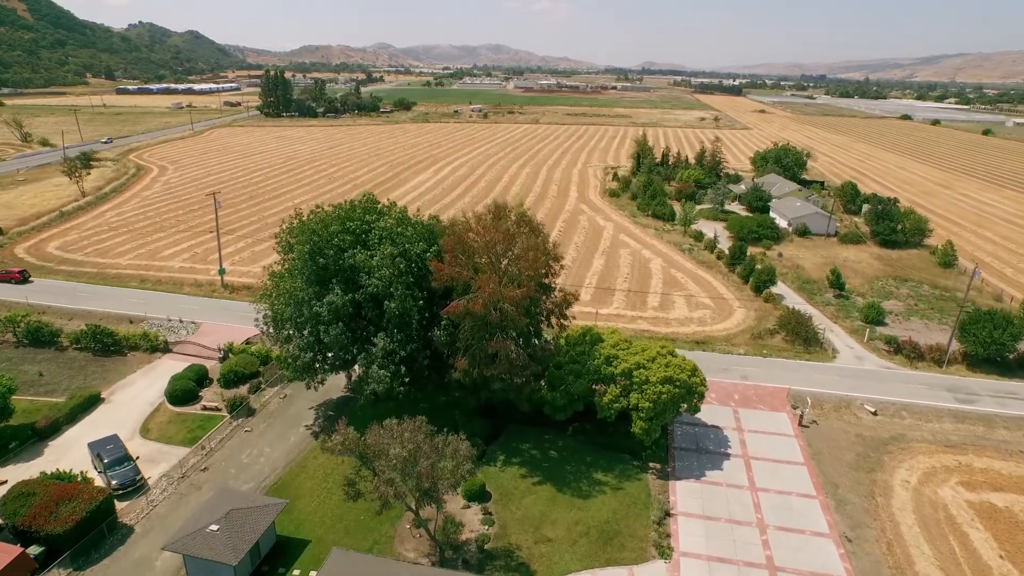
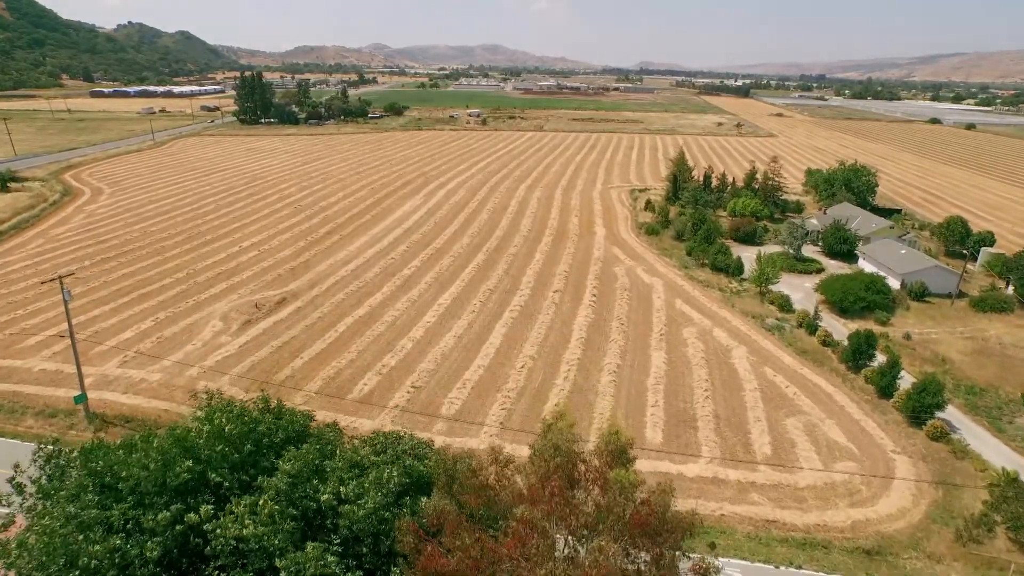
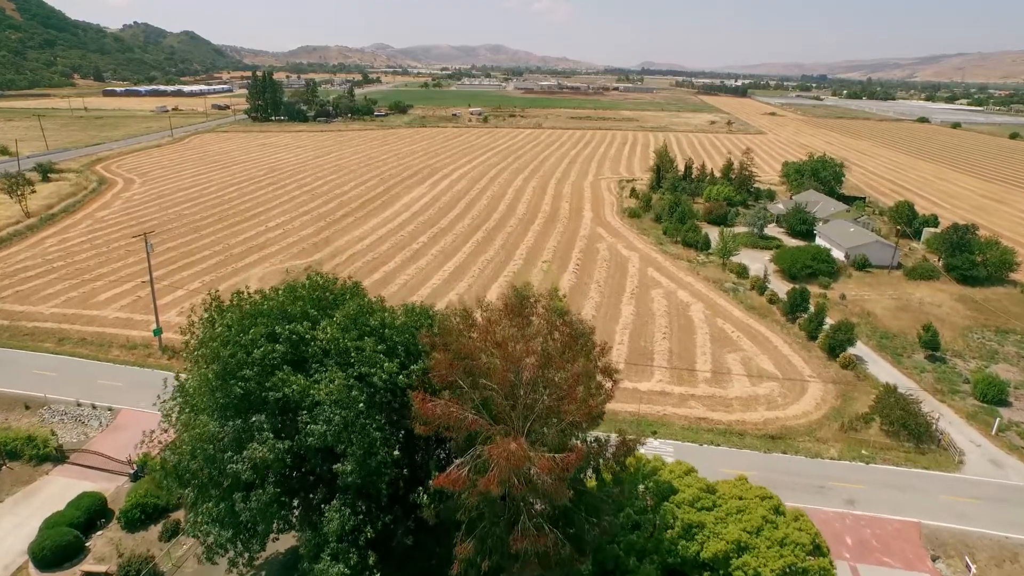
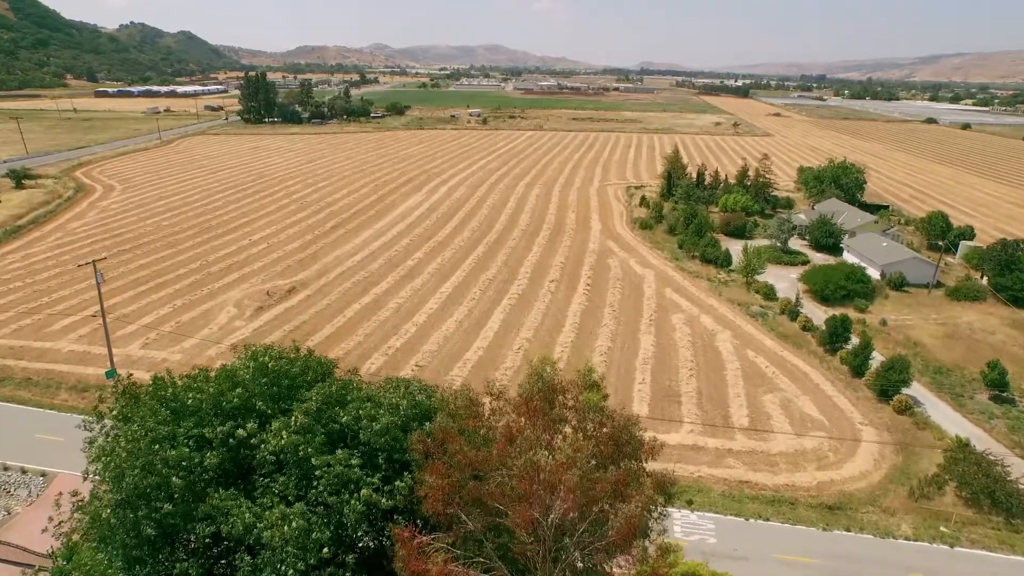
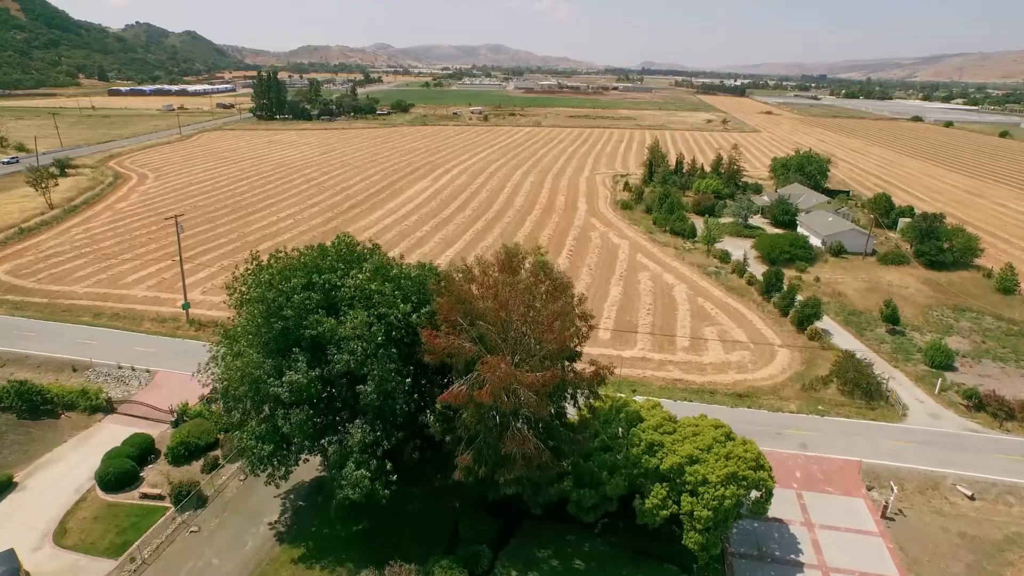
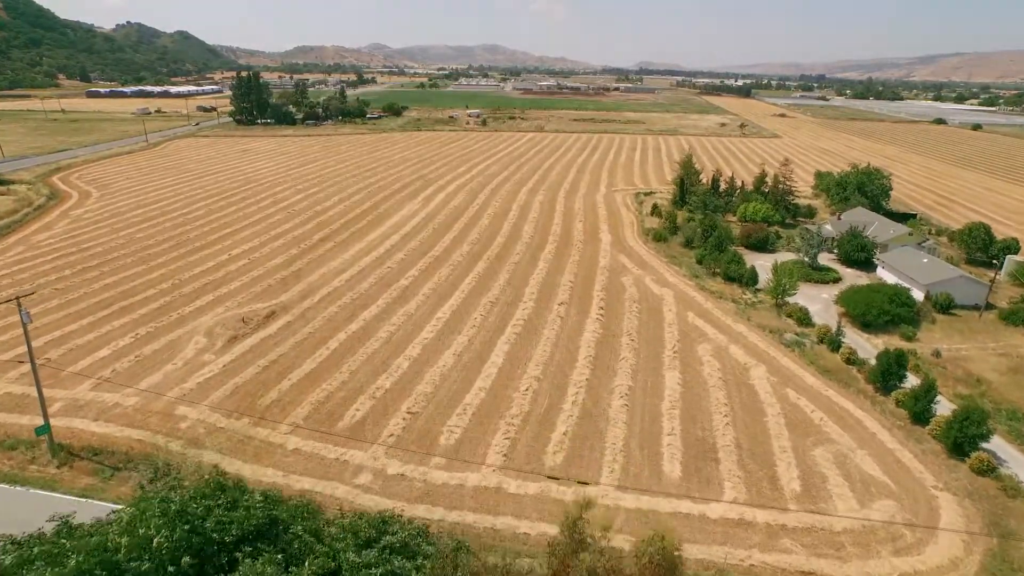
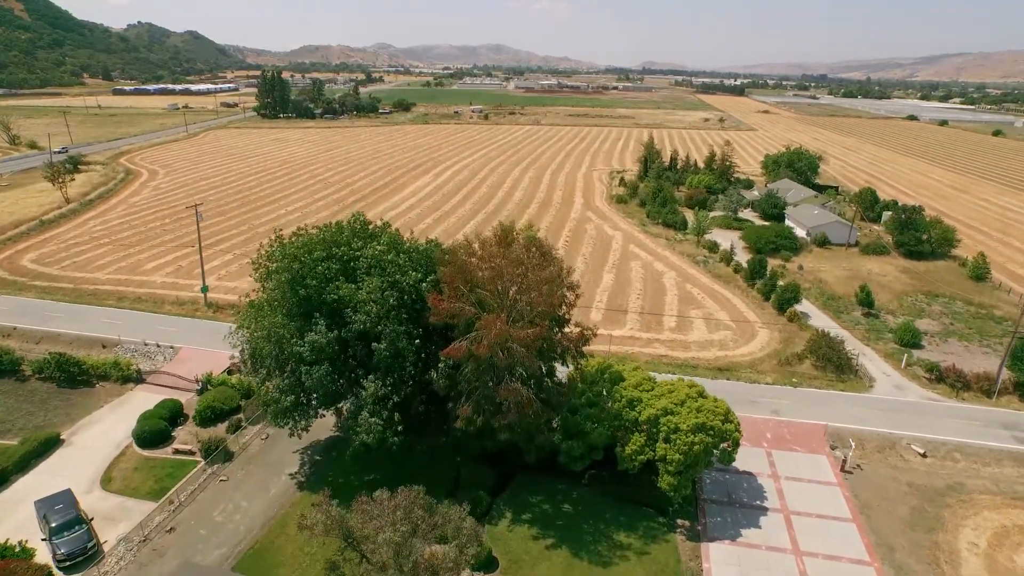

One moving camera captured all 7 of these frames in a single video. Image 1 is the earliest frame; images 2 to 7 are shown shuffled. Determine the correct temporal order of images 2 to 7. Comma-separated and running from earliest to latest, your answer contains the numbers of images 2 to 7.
7, 5, 3, 4, 2, 6
